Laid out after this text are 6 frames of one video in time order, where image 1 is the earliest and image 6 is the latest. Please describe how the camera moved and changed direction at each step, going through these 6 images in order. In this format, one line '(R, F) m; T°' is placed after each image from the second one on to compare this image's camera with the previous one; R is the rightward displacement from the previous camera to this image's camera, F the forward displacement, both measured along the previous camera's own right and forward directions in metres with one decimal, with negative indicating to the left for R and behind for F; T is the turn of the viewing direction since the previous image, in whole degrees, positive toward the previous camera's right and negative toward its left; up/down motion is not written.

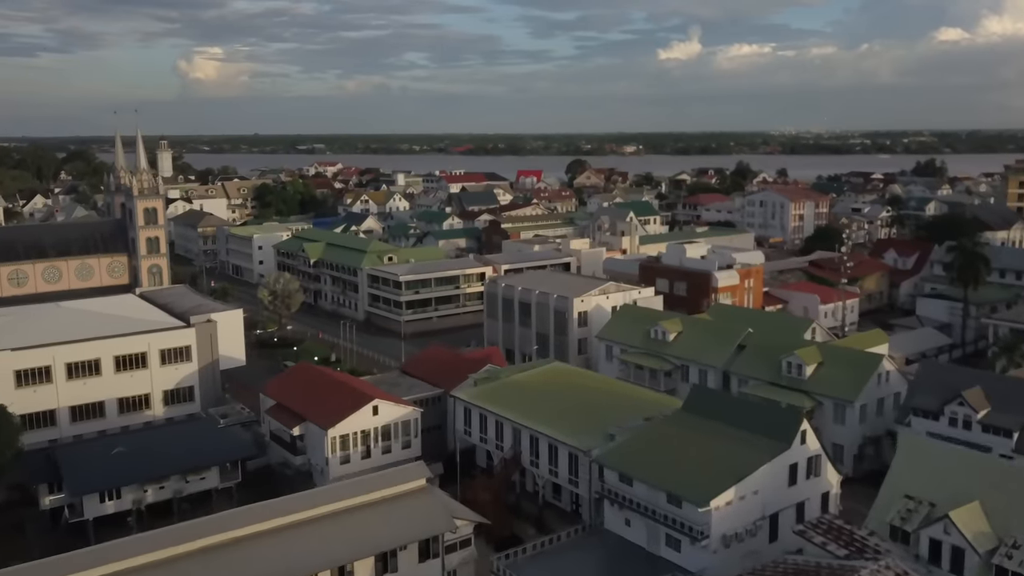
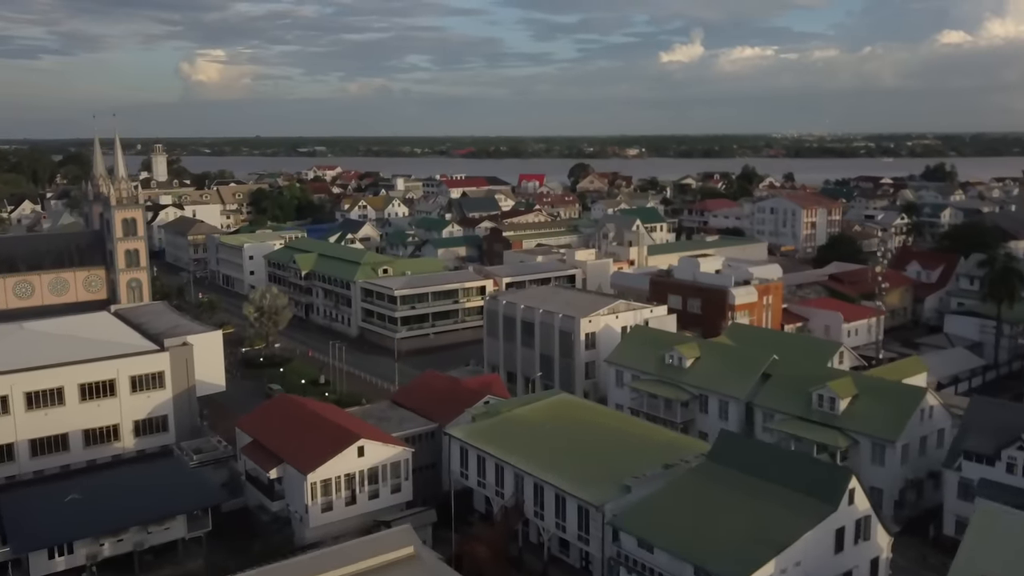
(0.0, +2.0) m; 0°
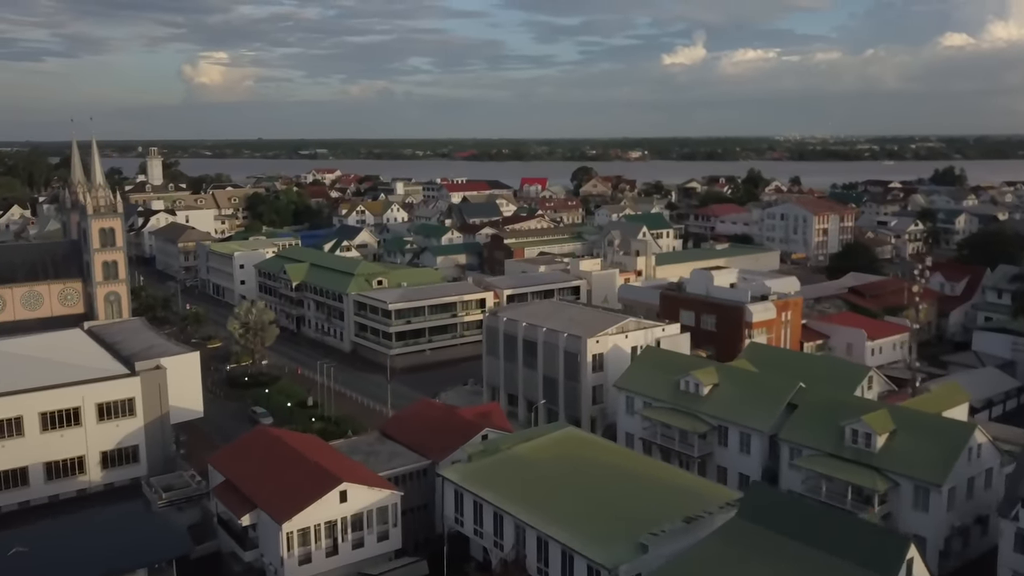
(0.0, +1.9) m; 0°
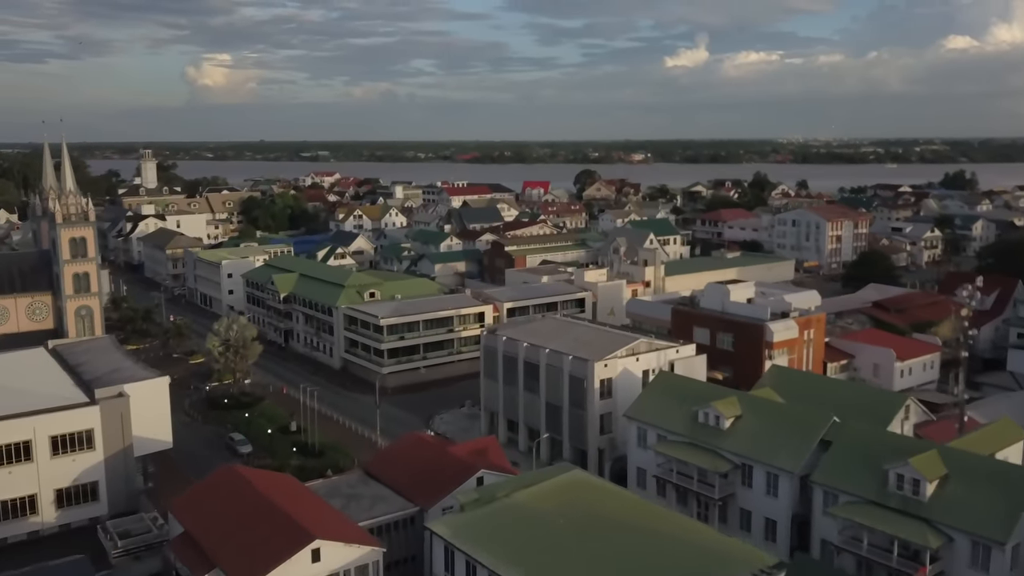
(+0.1, +2.1) m; 0°
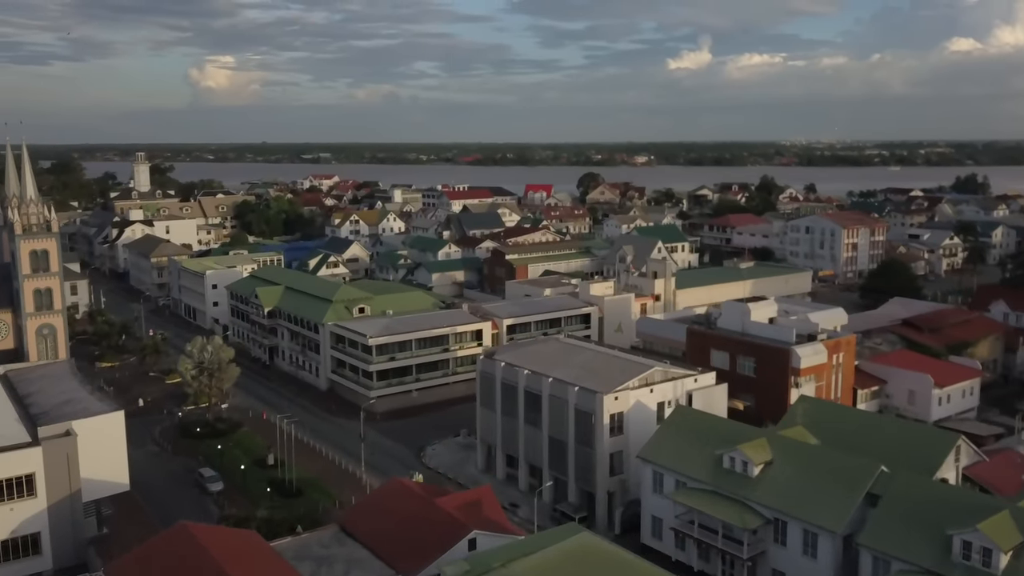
(+0.1, +2.3) m; 0°
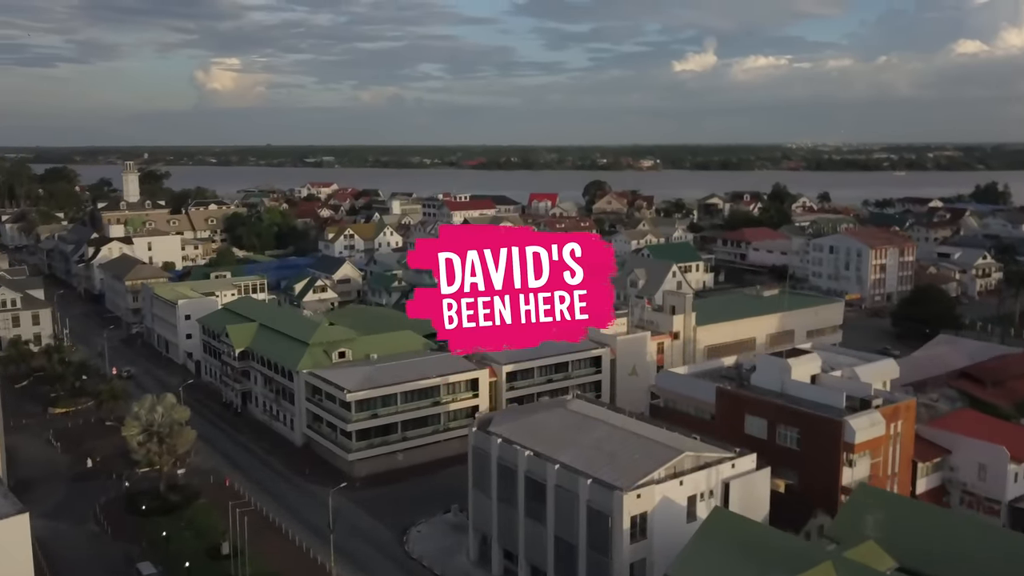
(+0.1, +3.5) m; 0°
